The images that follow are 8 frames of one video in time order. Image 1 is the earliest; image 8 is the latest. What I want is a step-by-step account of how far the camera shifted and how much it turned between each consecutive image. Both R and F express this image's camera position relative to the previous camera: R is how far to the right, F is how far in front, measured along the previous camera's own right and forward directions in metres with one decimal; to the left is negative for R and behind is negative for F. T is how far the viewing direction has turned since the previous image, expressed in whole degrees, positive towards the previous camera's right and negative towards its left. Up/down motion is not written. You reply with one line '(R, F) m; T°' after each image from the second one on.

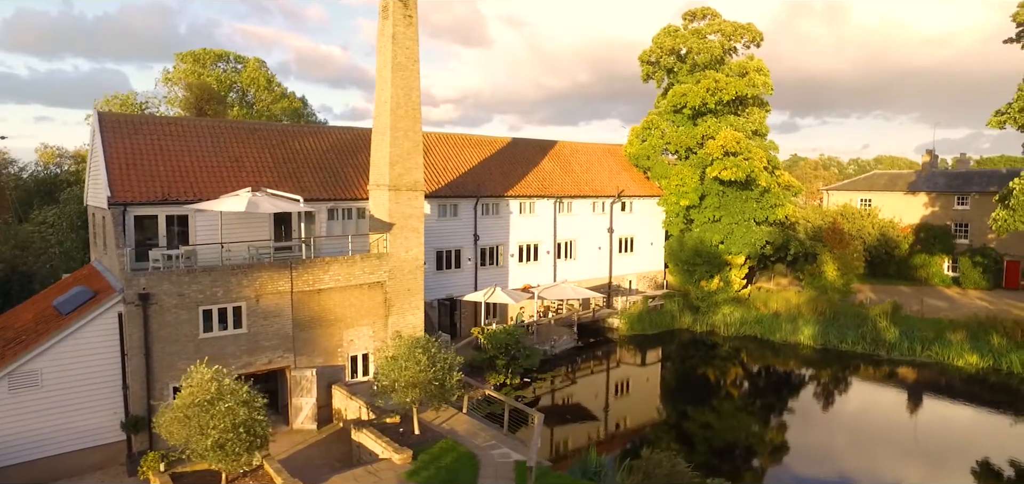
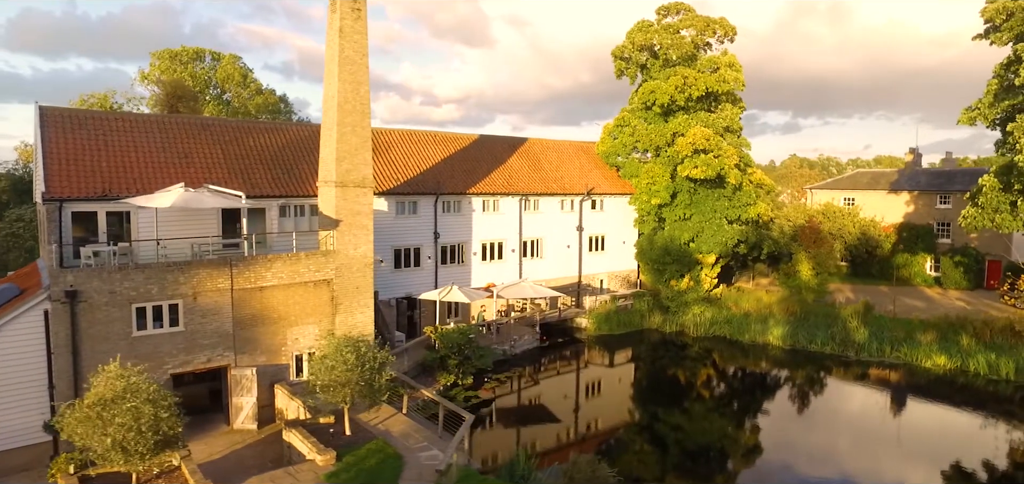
(+1.7, +0.4) m; 0°
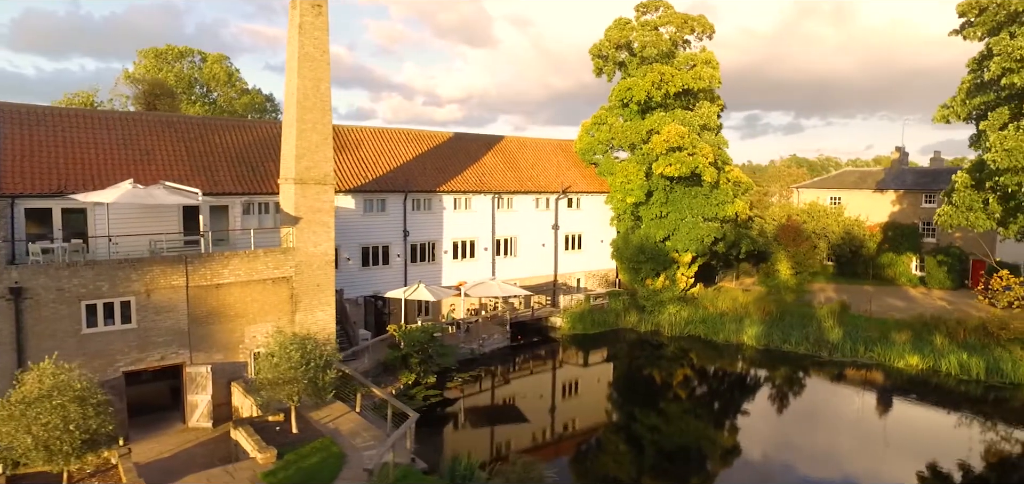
(+1.3, +0.2) m; 0°
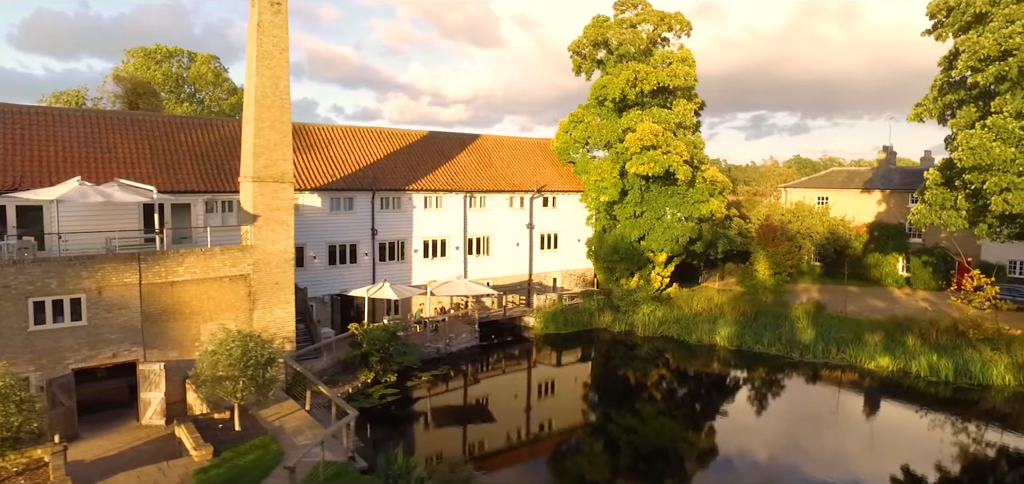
(+1.5, +0.1) m; -1°
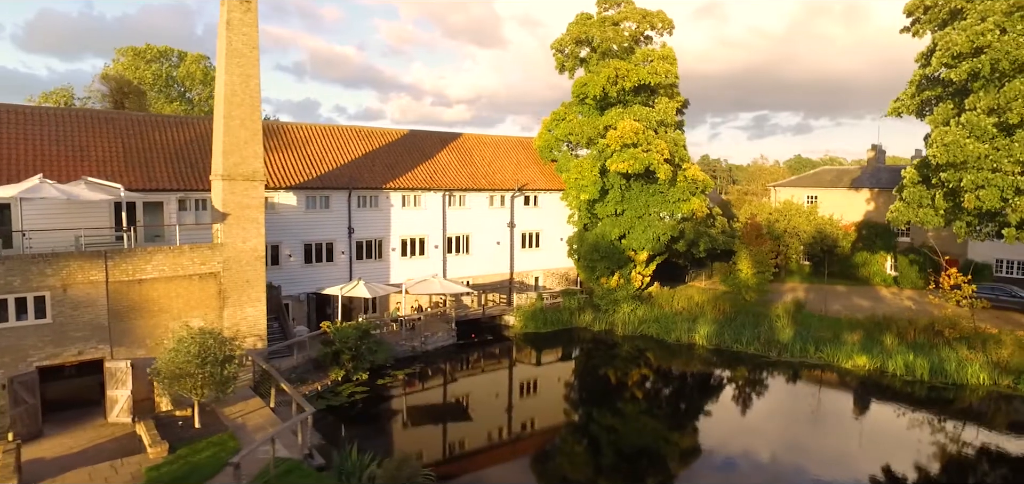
(+1.0, +0.1) m; 0°
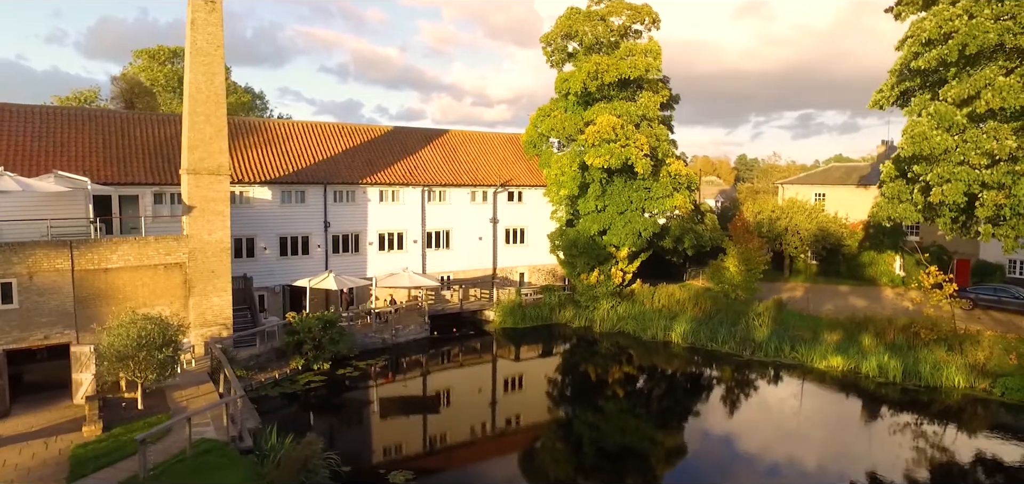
(+2.7, 0.0) m; -4°
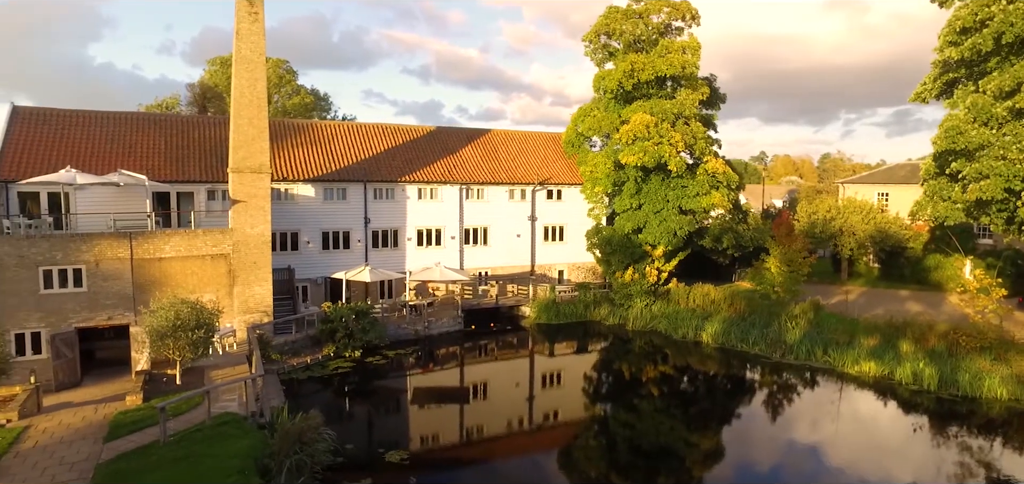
(+2.0, -0.4) m; -7°
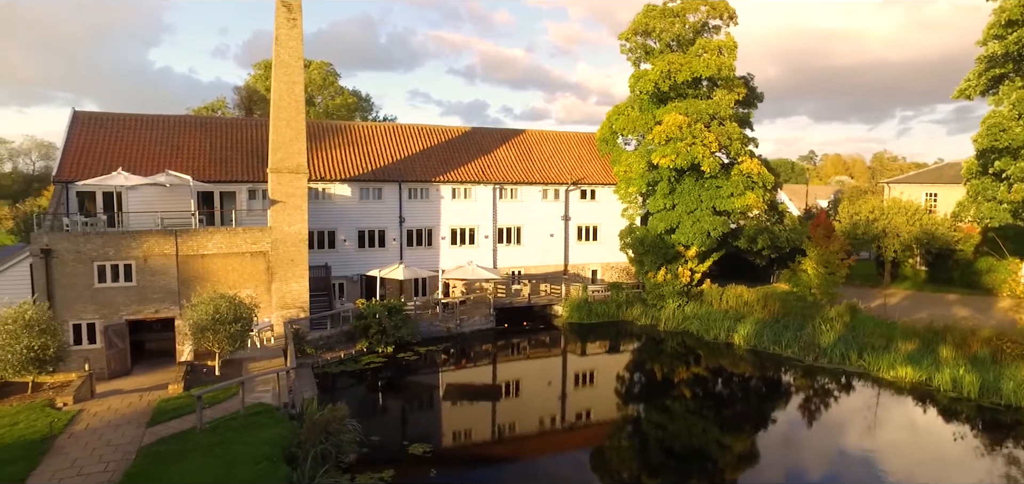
(+0.6, -0.2) m; -4°
